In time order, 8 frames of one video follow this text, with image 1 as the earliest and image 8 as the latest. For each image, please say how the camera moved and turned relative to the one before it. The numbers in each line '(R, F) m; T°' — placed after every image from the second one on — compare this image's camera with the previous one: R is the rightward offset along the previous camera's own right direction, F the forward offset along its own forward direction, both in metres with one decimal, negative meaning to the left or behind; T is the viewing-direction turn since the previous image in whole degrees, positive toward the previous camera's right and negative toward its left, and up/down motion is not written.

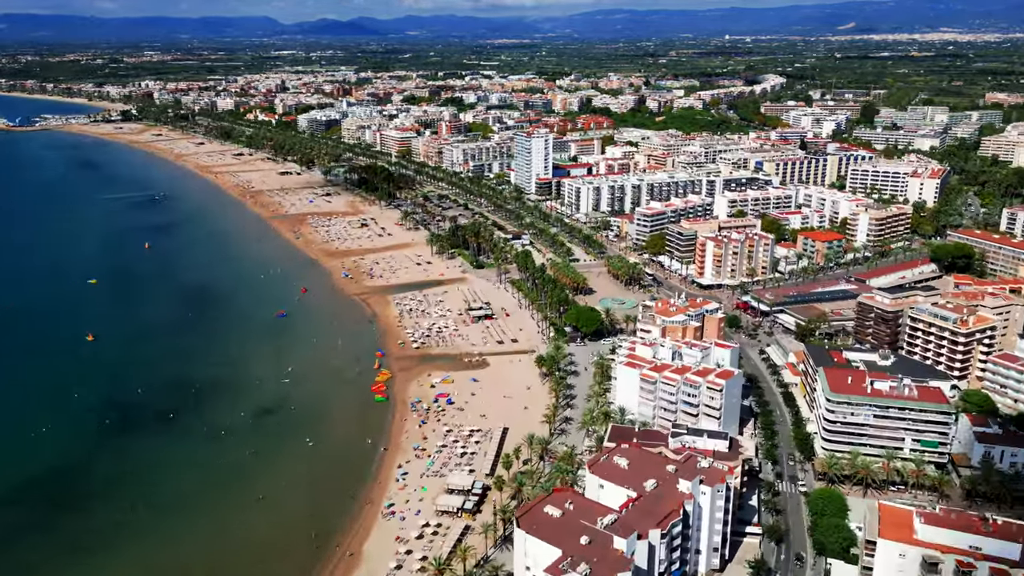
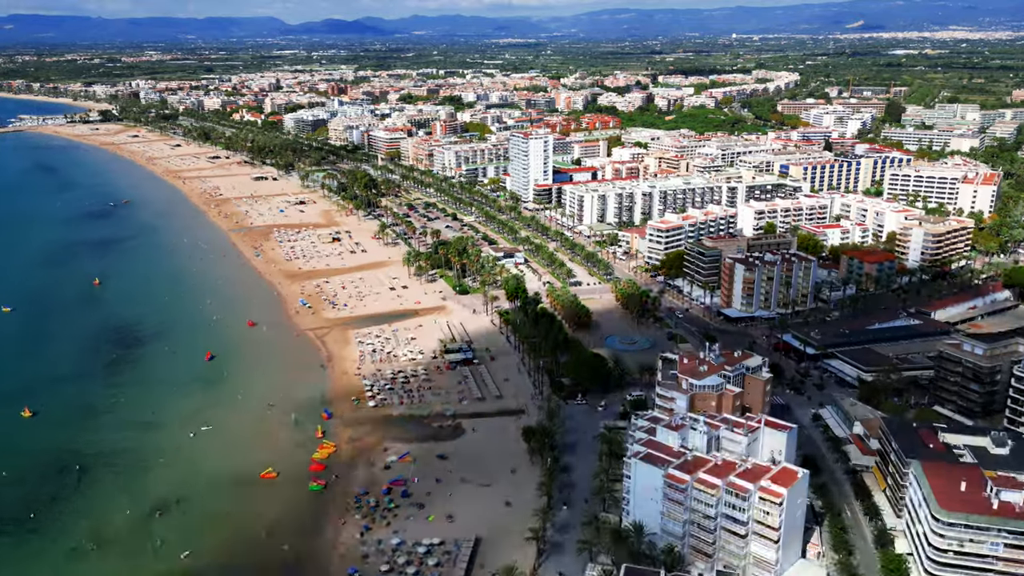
(+1.8, +16.6) m; 0°
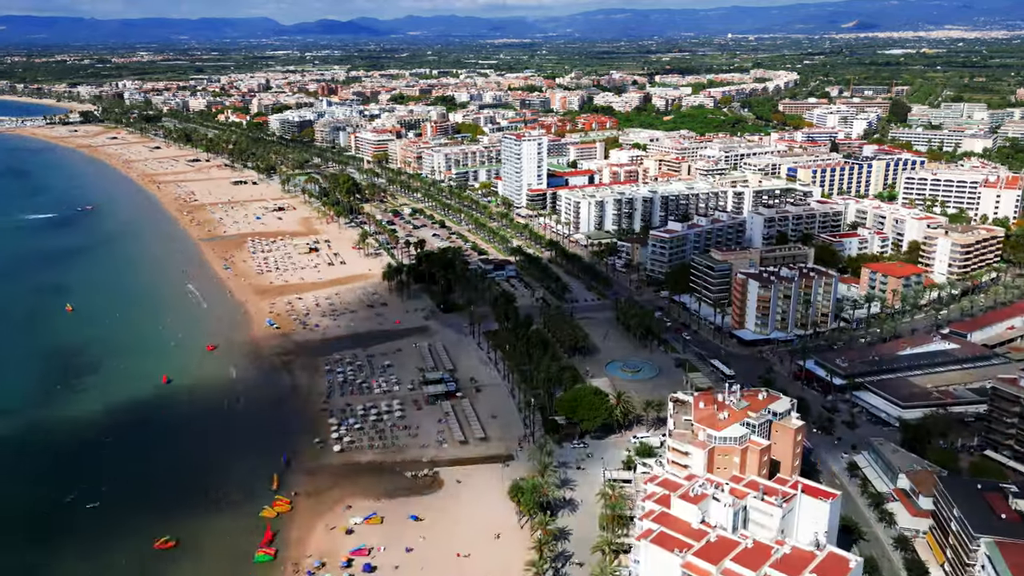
(+0.7, +8.0) m; 0°
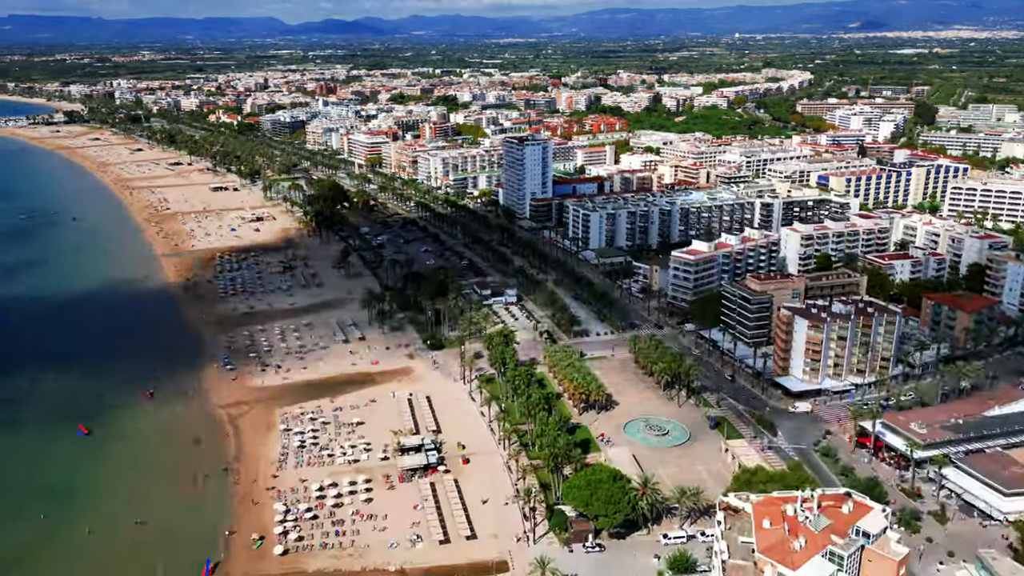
(+0.5, +12.3) m; 0°
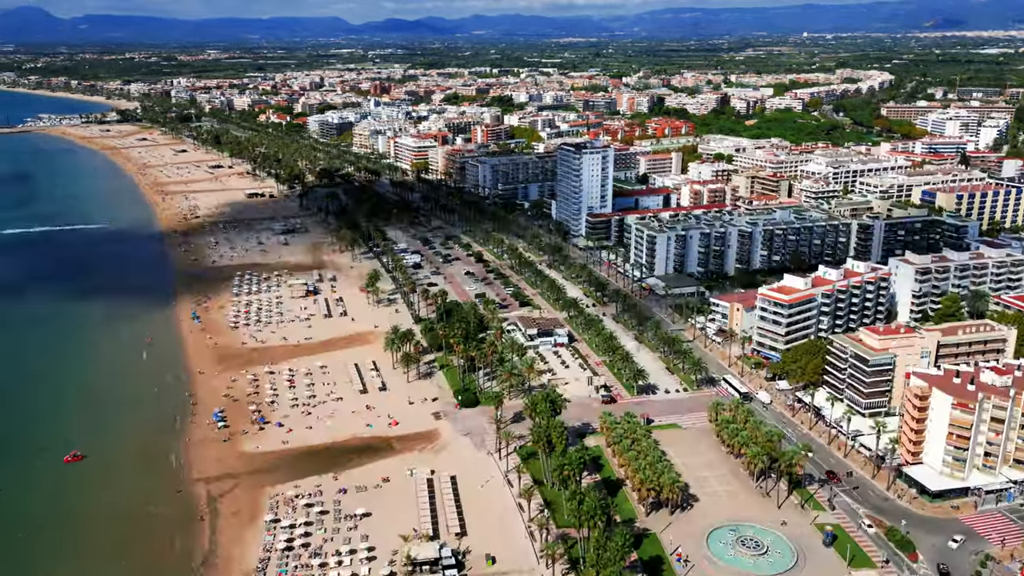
(+0.1, +12.6) m; -4°
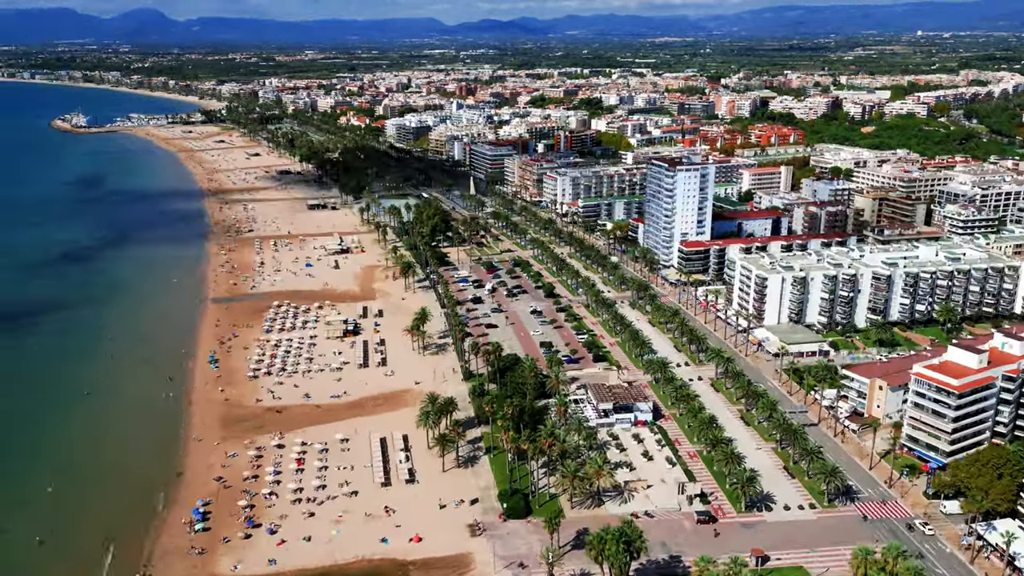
(+0.9, +14.0) m; -6°
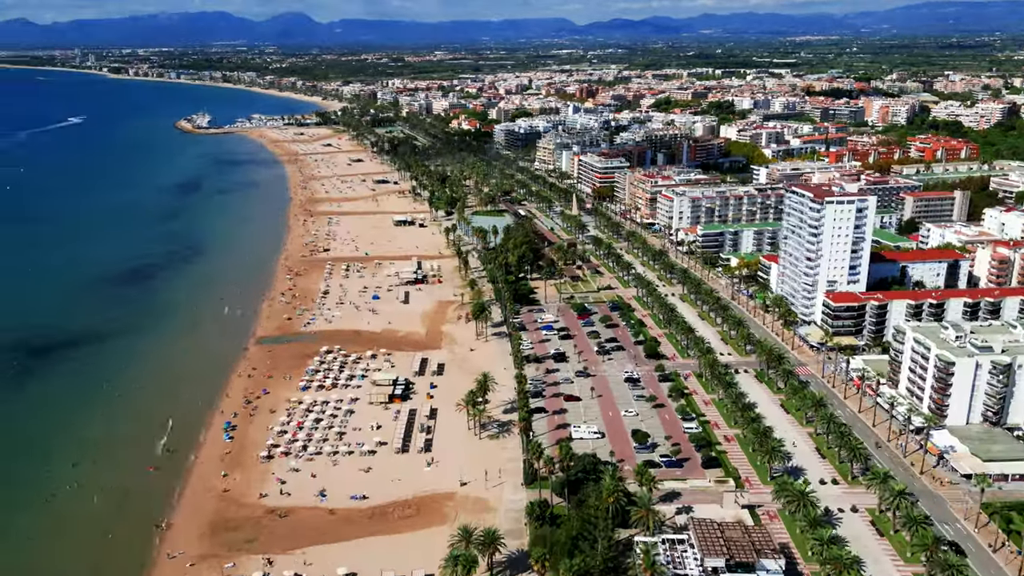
(+2.0, +15.1) m; -9°
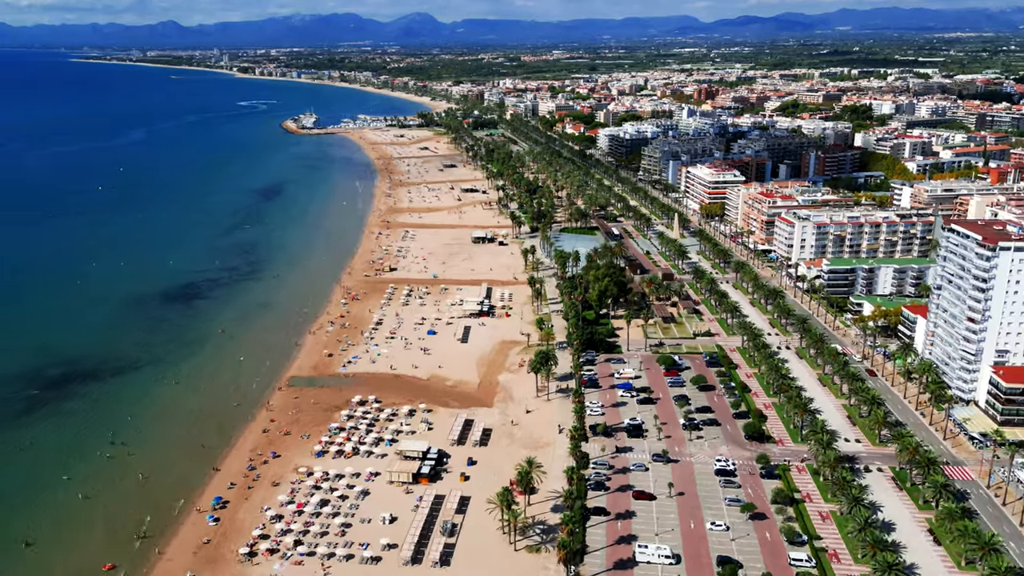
(+2.9, +12.1) m; -8°
